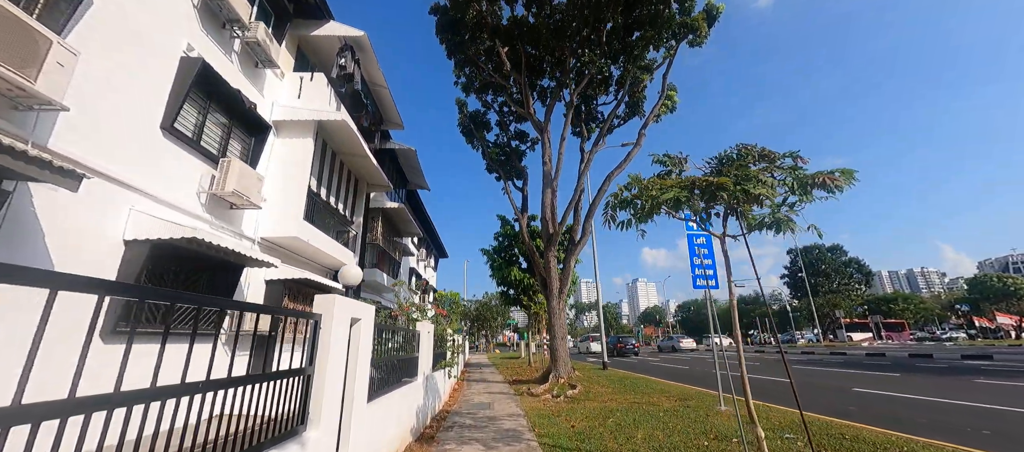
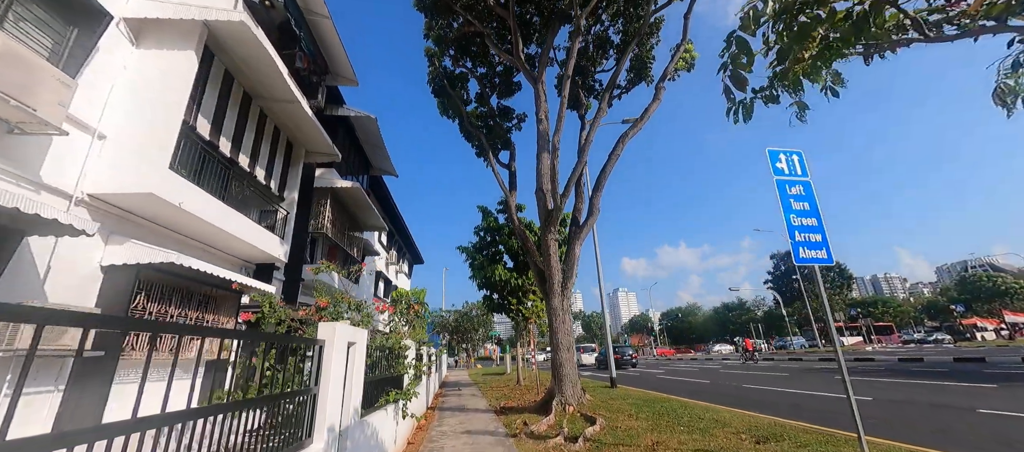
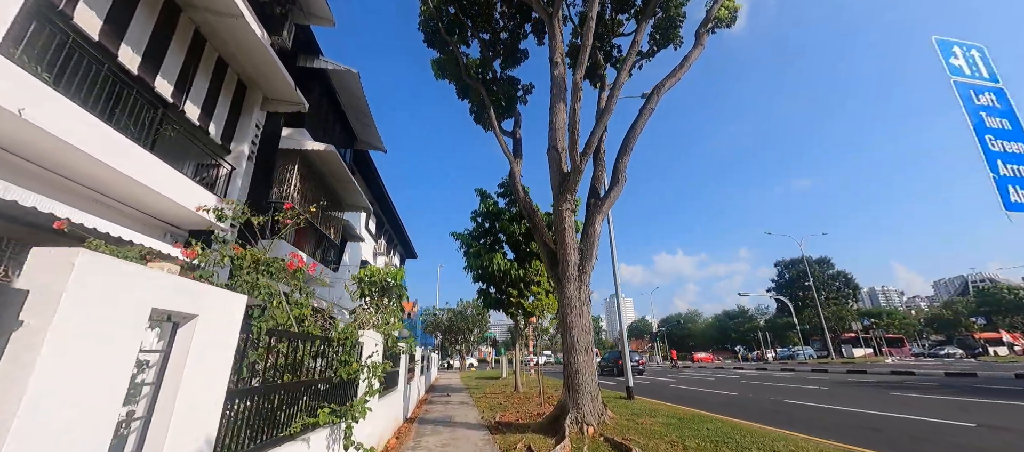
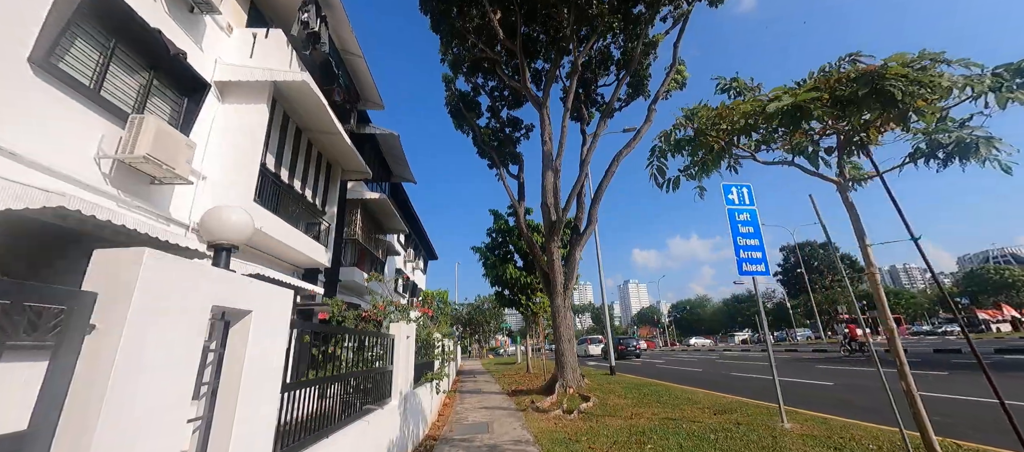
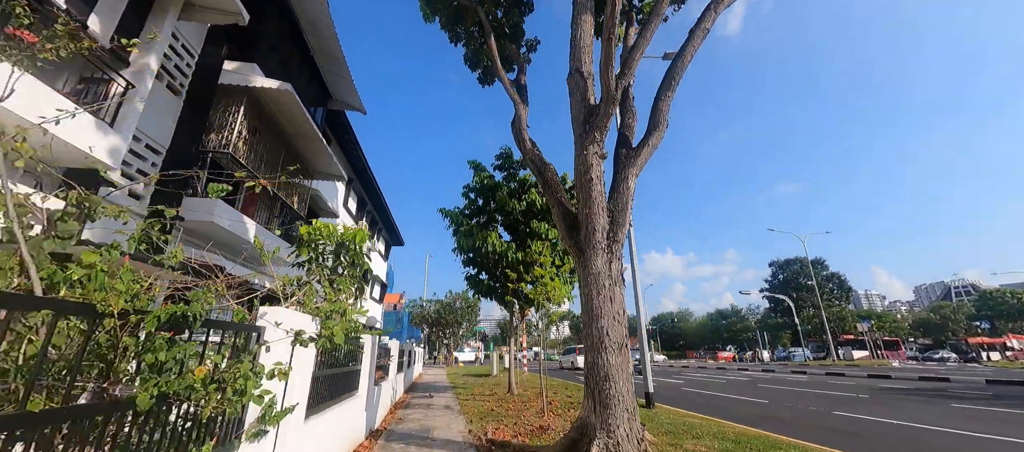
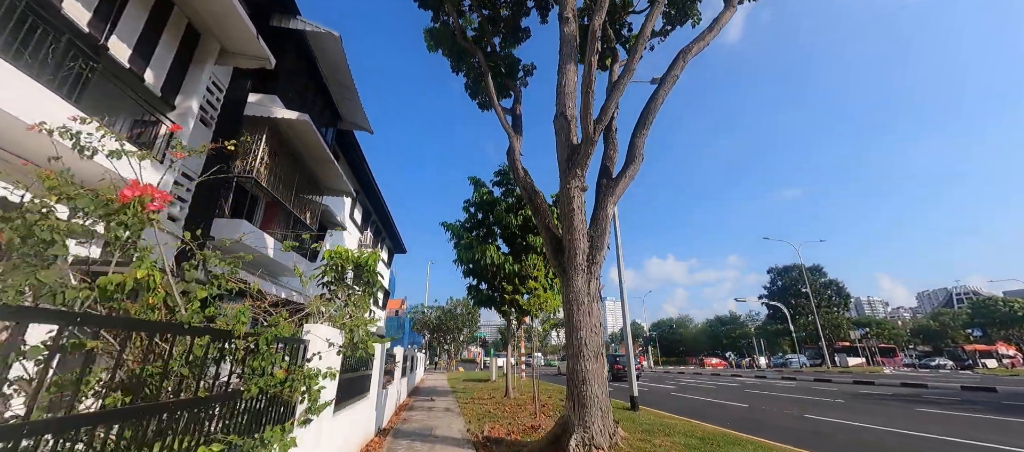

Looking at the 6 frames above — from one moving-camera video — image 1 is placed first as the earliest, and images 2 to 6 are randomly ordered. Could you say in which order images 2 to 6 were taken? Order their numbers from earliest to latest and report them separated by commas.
4, 2, 3, 6, 5
